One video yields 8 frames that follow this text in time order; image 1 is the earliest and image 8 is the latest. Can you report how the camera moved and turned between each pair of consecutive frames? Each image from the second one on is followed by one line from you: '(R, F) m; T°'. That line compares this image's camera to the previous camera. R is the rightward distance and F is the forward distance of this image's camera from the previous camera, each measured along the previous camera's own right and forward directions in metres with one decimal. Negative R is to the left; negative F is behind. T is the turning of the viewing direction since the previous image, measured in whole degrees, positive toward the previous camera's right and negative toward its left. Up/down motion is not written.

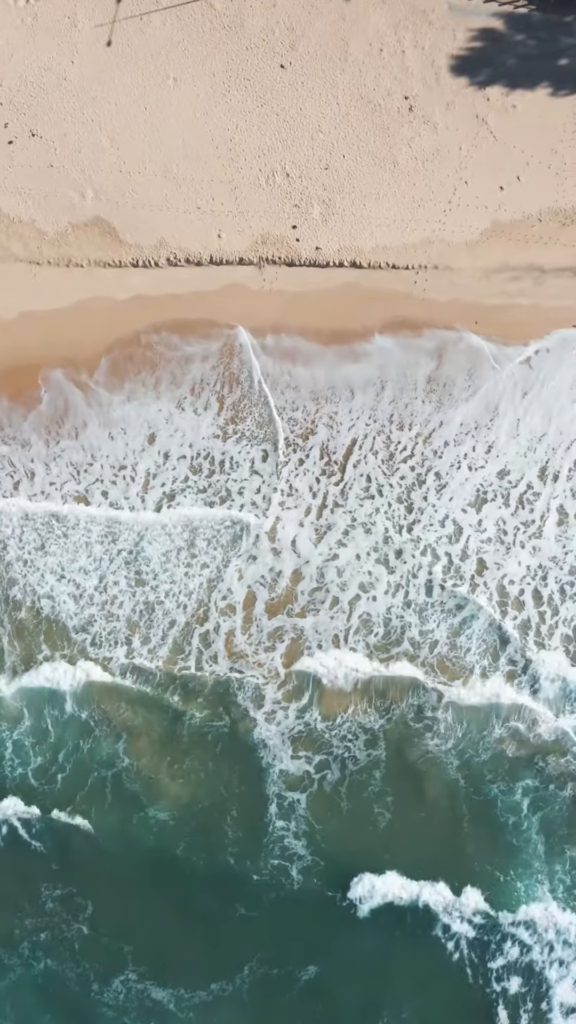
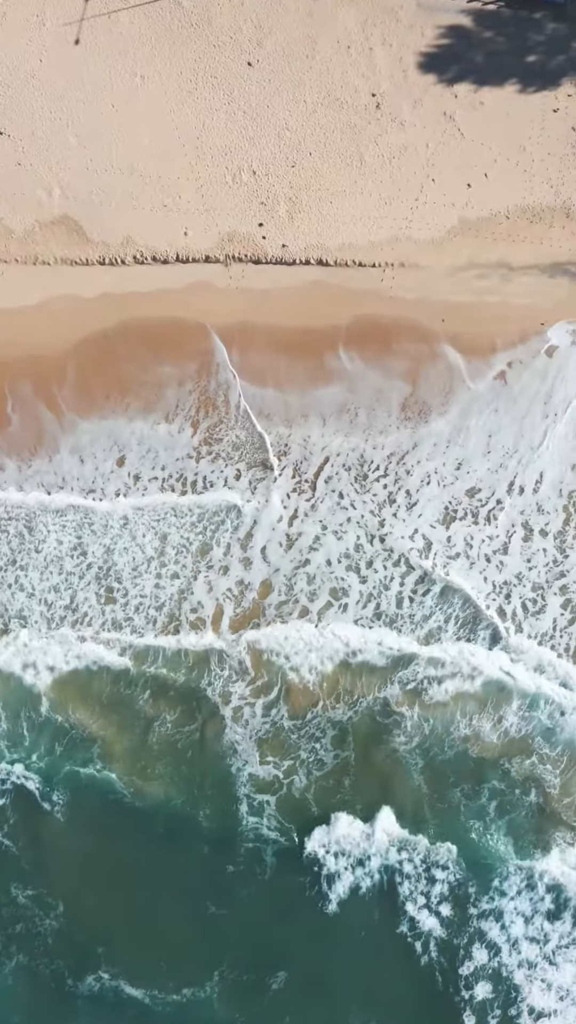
(+0.9, +0.1) m; -1°
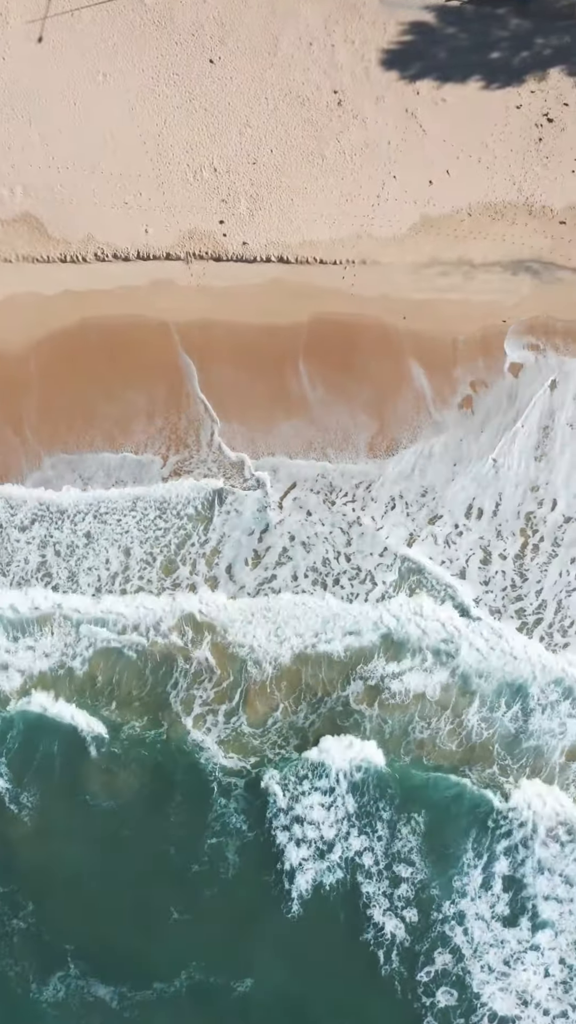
(+1.1, +0.1) m; -1°
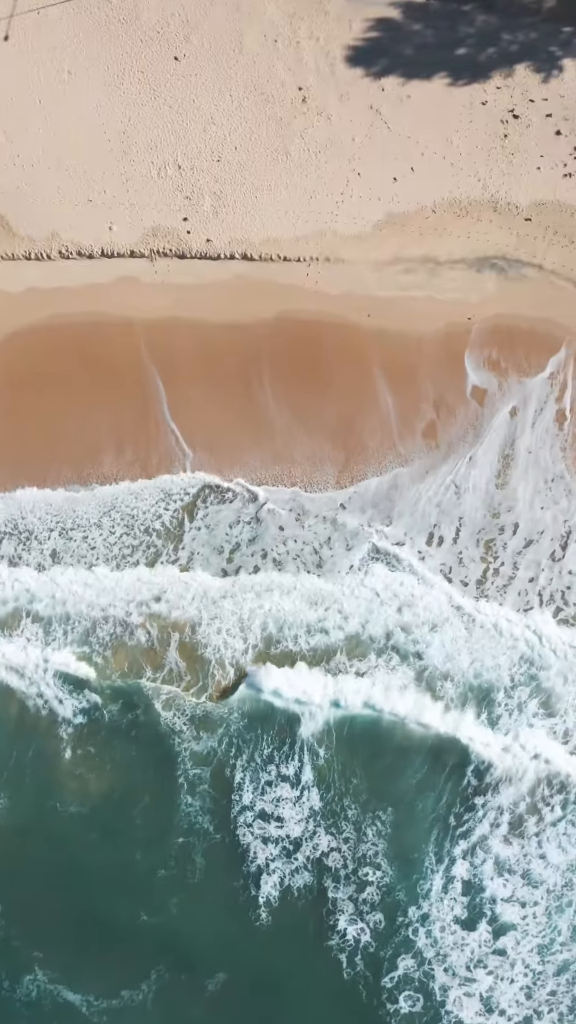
(+1.1, +0.1) m; -1°
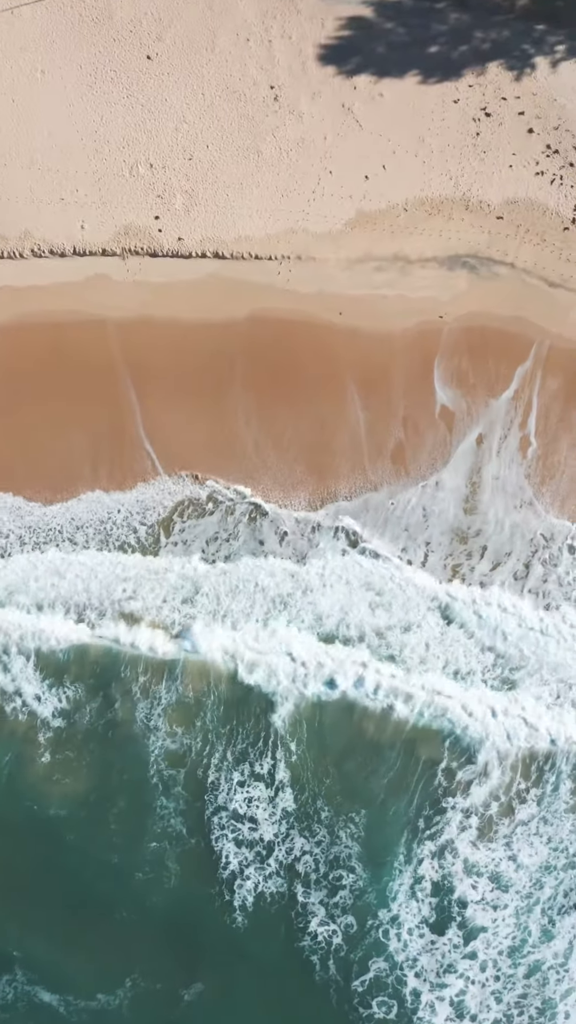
(+0.8, +0.1) m; -1°
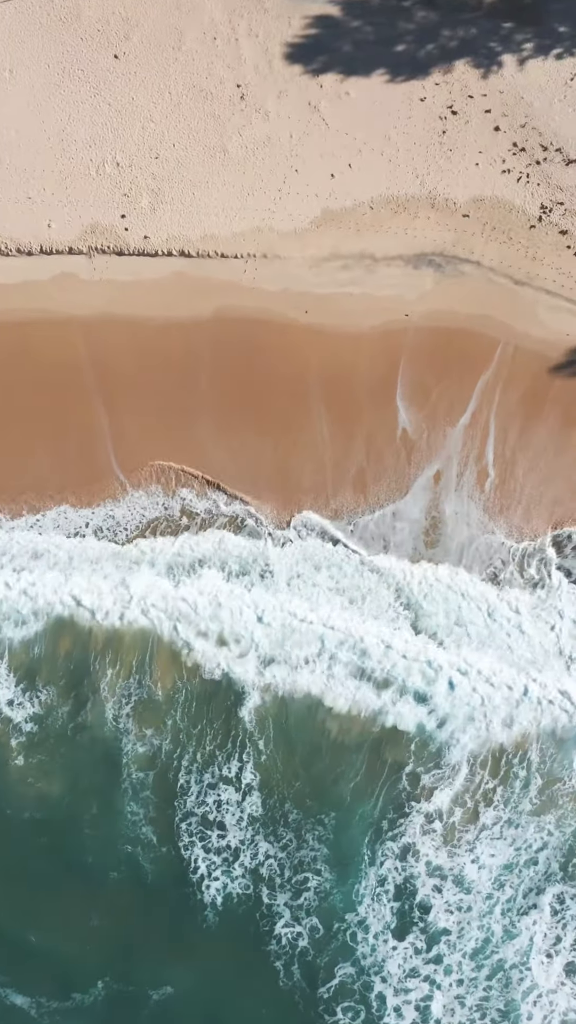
(+0.9, +0.1) m; -1°
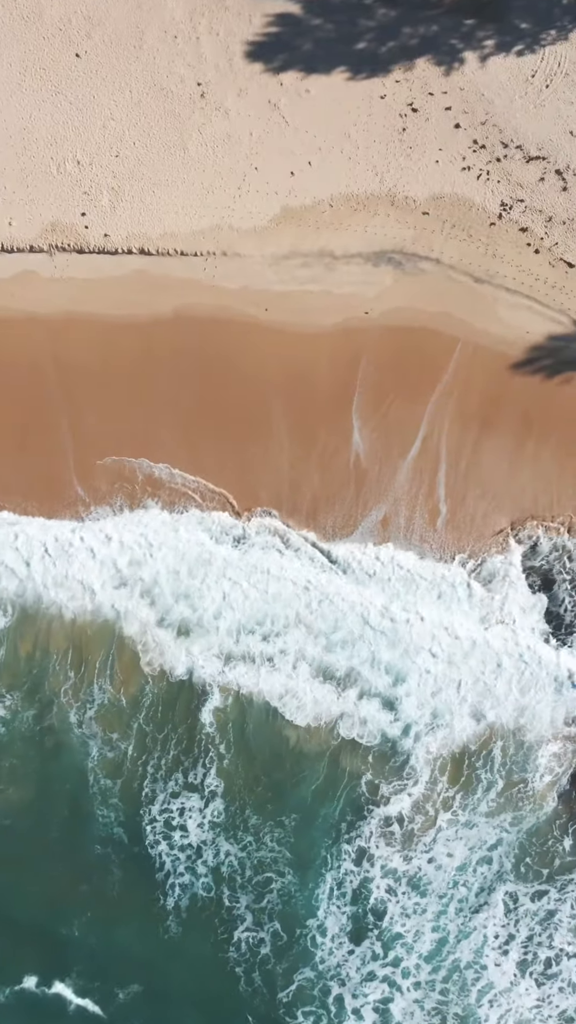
(+1.0, +0.1) m; -1°
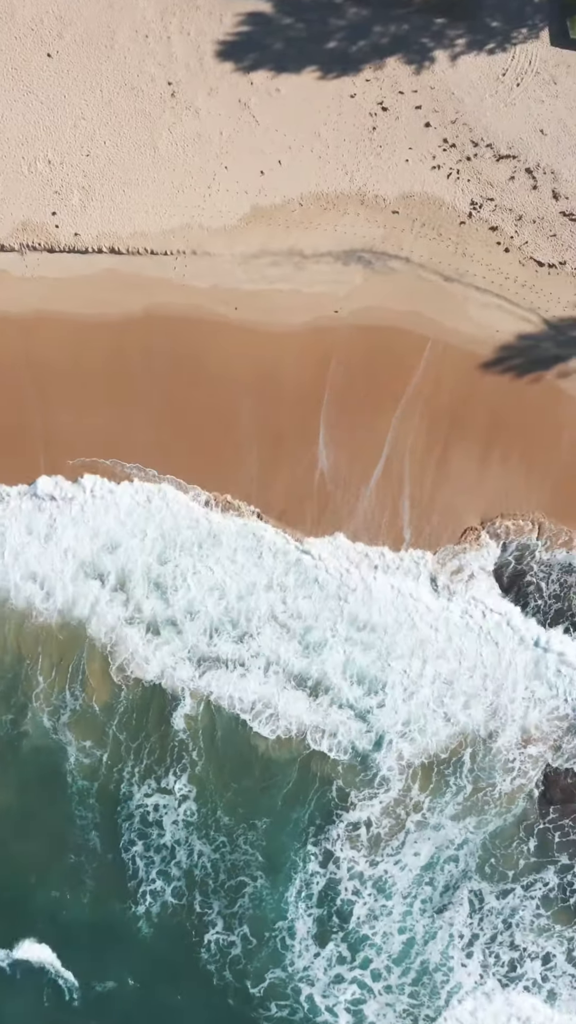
(+0.7, +0.1) m; 0°
